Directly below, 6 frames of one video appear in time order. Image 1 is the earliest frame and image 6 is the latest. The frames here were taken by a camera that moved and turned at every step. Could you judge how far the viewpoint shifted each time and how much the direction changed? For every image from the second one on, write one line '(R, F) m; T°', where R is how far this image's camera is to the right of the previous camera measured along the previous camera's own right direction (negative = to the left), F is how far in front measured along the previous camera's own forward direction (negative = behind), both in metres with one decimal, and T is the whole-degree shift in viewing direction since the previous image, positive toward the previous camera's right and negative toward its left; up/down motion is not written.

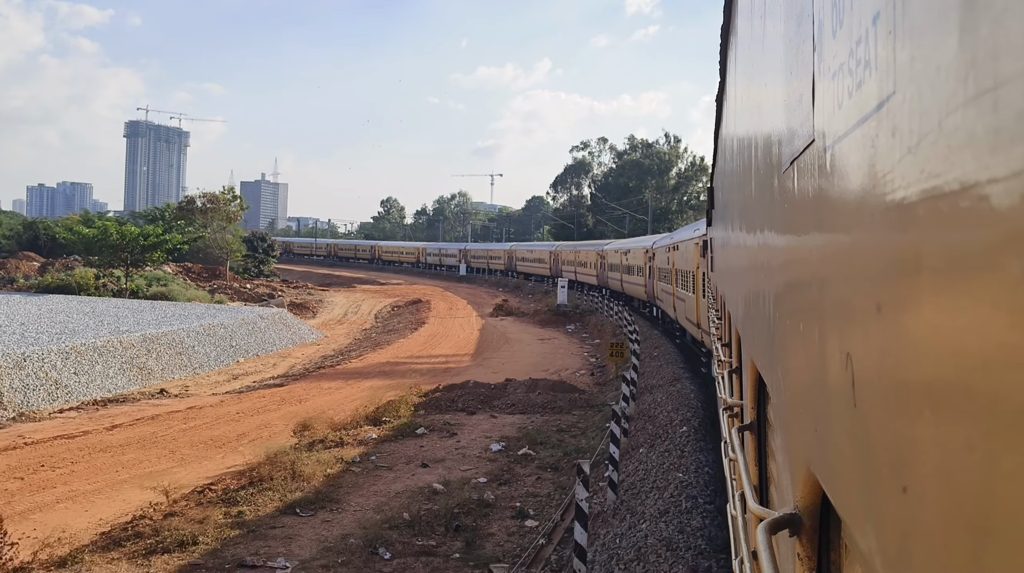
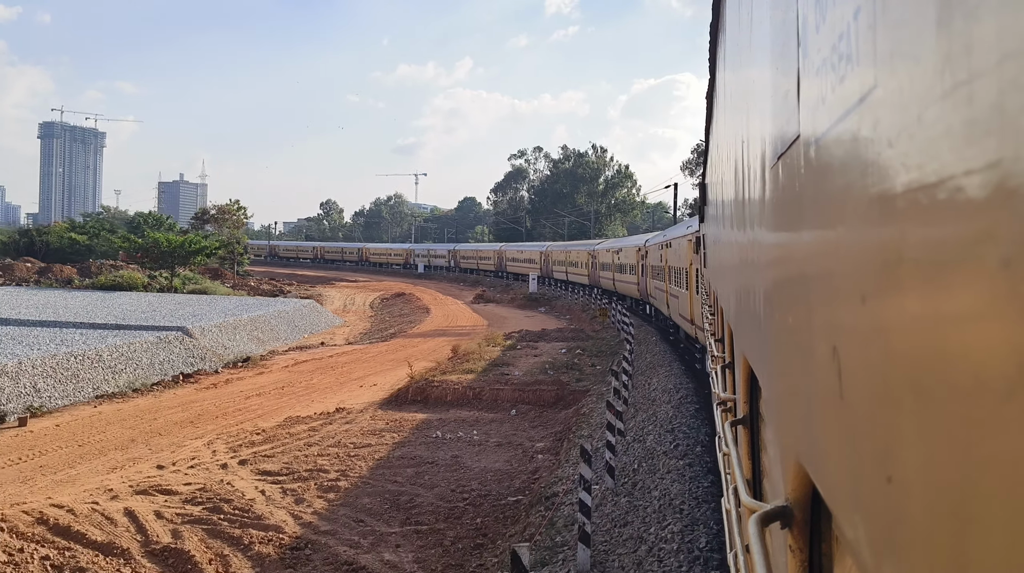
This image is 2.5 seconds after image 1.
(-0.6, -1.6) m; +7°
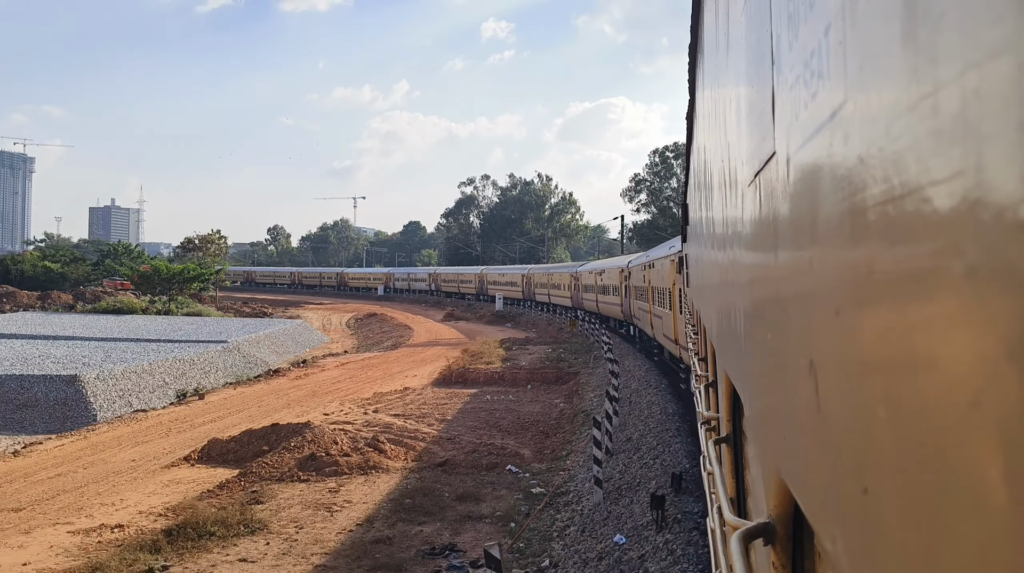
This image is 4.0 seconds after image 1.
(-0.4, -1.0) m; +5°
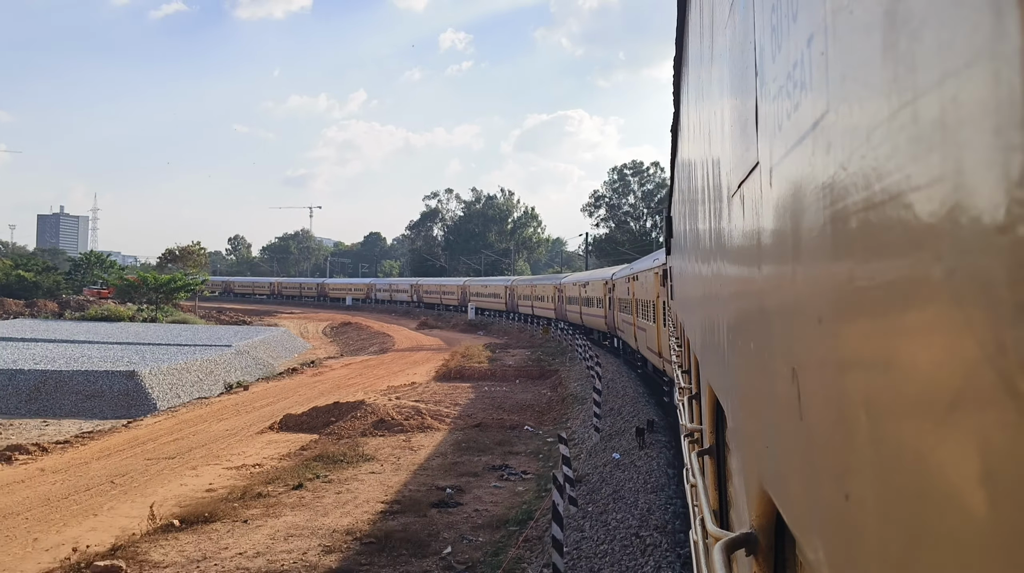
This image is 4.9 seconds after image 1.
(-0.2, -0.6) m; +4°
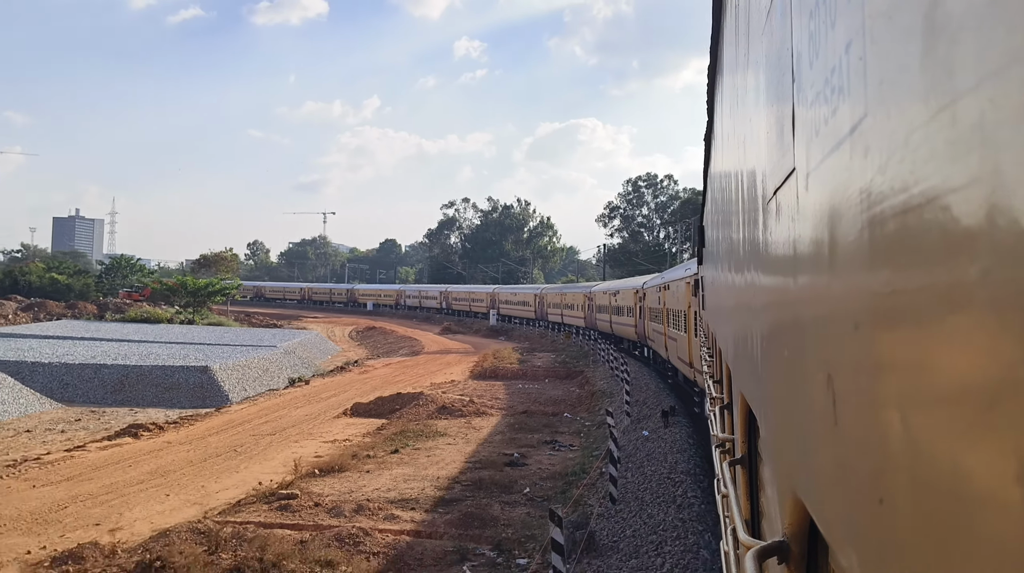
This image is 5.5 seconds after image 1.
(-0.1, -0.4) m; -1°
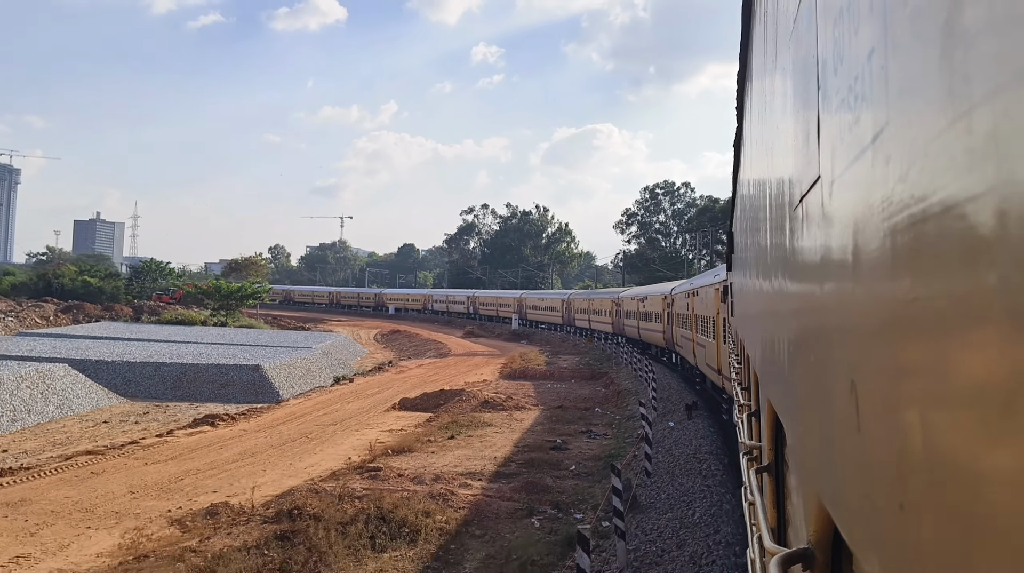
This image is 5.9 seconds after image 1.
(-0.1, -0.3) m; -1°
